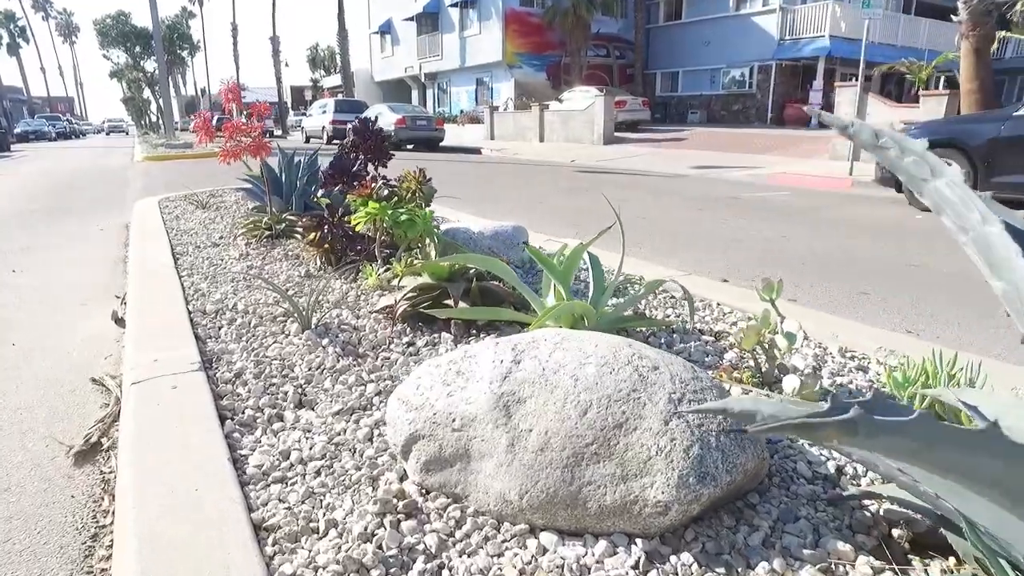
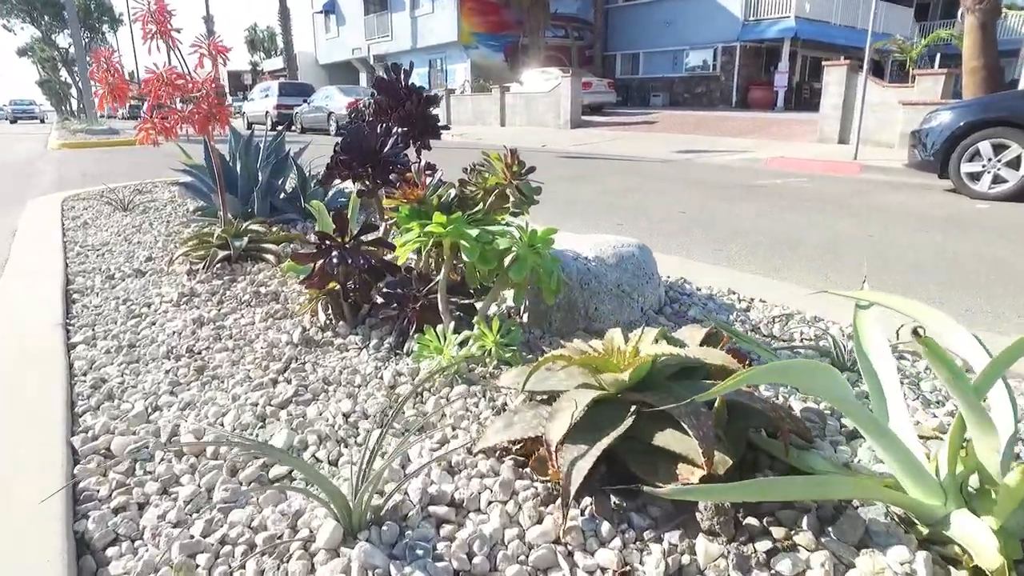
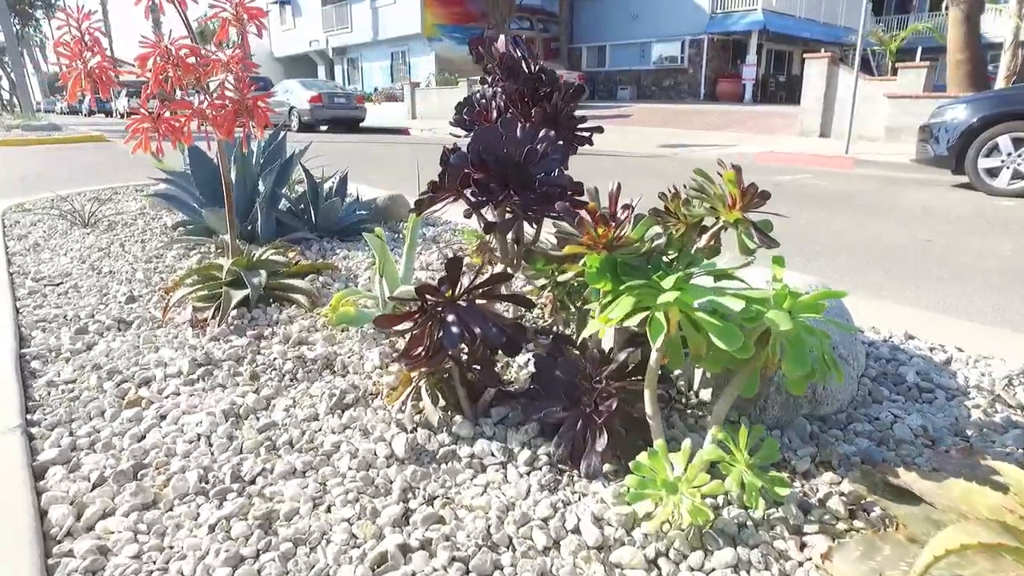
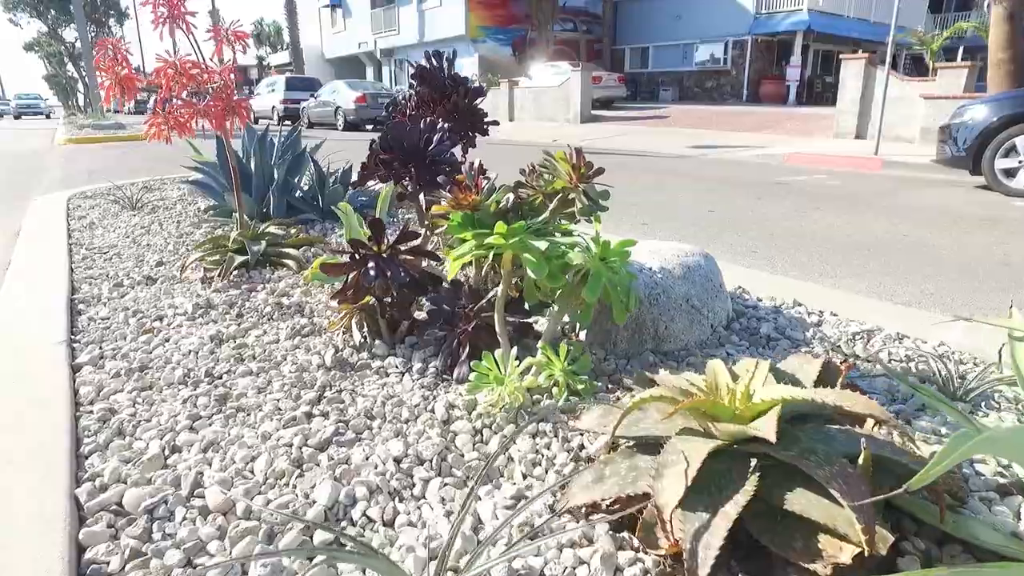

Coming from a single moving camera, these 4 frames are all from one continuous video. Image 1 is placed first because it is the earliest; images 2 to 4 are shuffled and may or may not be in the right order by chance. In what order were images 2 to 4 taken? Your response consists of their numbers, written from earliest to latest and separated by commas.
2, 4, 3
